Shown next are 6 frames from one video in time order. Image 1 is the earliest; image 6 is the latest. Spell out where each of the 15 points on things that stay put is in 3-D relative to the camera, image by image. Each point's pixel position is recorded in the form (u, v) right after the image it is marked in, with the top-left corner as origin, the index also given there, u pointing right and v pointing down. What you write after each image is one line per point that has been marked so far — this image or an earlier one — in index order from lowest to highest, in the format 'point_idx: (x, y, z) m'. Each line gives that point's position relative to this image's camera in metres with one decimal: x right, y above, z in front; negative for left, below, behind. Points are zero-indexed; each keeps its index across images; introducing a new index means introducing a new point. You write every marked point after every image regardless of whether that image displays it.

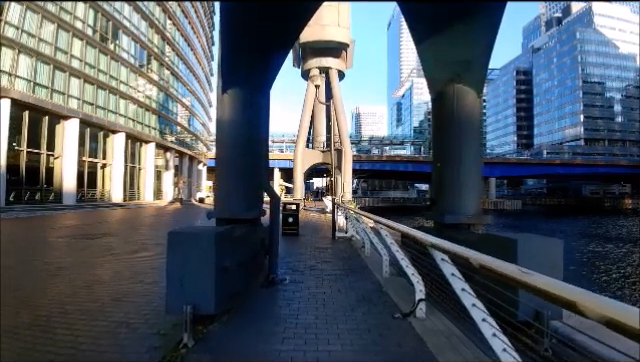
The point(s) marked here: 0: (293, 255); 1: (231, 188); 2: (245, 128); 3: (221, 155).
0: (-0.5, -1.5, +8.8) m
1: (-1.2, -0.1, +5.6) m
2: (-1.0, +0.7, +5.6) m
3: (-1.3, +0.3, +5.5) m
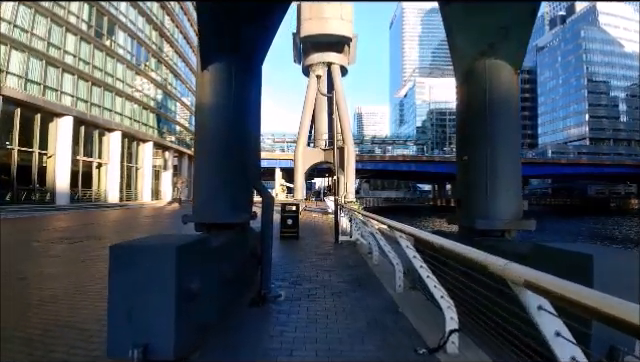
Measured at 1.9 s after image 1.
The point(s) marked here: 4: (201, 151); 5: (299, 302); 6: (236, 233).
0: (-0.5, -1.5, +7.9) m
1: (-1.1, 0.0, +4.7) m
2: (-1.0, +0.7, +4.7) m
3: (-1.3, +0.4, +4.6) m
4: (-1.3, +0.4, +4.5) m
5: (-0.3, -1.5, +5.2) m
6: (-1.0, -0.6, +4.9) m
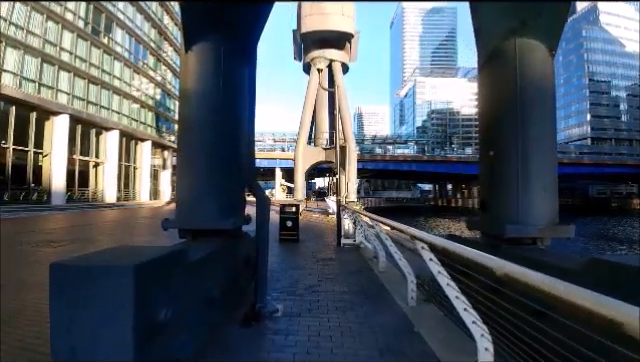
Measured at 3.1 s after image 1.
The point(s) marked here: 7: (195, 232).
0: (-0.5, -1.5, +7.4) m
1: (-1.1, 0.0, +4.2) m
2: (-0.9, +0.7, +4.2) m
3: (-1.2, +0.4, +4.1) m
4: (-1.2, +0.4, +4.0) m
5: (-0.2, -1.5, +4.7) m
6: (-0.9, -0.6, +4.4) m
7: (-1.2, -0.5, +4.4) m
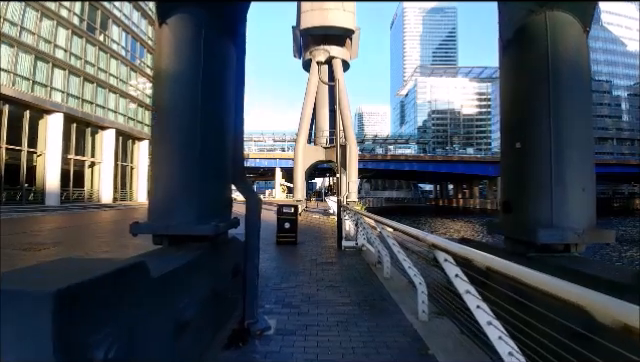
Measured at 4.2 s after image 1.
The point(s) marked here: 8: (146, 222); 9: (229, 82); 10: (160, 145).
0: (-0.5, -1.5, +6.9) m
1: (-1.1, 0.0, +3.7) m
2: (-0.9, +0.8, +3.7) m
3: (-1.3, +0.4, +3.6) m
4: (-1.3, +0.4, +3.5) m
5: (-0.2, -1.4, +4.1) m
6: (-0.9, -0.6, +3.9) m
7: (-1.2, -0.5, +3.8) m
8: (-1.4, -0.3, +3.6) m
9: (-0.8, +0.9, +4.1) m
10: (-1.3, +0.3, +3.5) m
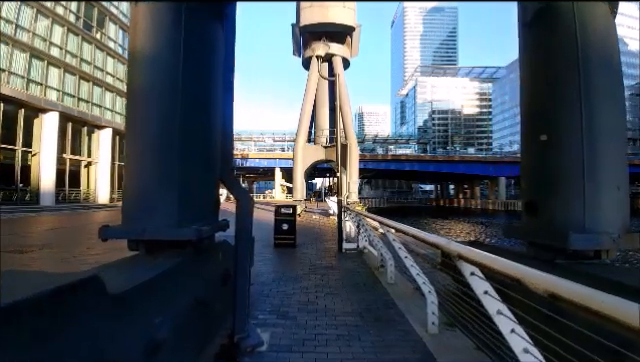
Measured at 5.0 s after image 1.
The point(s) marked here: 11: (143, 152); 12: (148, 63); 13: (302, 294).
0: (-0.5, -1.5, +6.5) m
1: (-1.1, 0.0, +3.3) m
2: (-1.0, +0.8, +3.3) m
3: (-1.3, +0.4, +3.2) m
4: (-1.3, +0.4, +3.1) m
5: (-0.3, -1.4, +3.7) m
6: (-1.0, -0.6, +3.5) m
7: (-1.3, -0.5, +3.4) m
8: (-1.4, -0.3, +3.2) m
9: (-0.8, +0.9, +3.7) m
10: (-1.3, +0.3, +3.2) m
11: (-1.2, +0.2, +3.2) m
12: (-1.2, +0.8, +3.1) m
13: (-0.2, -1.5, +5.9) m
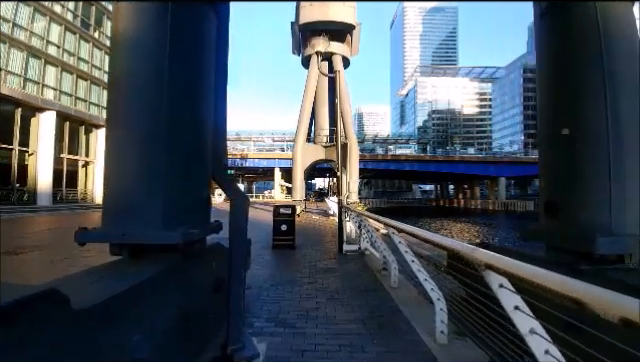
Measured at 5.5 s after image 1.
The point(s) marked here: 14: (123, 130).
0: (-0.5, -1.5, +6.3) m
1: (-1.1, 0.0, +3.0) m
2: (-0.9, +0.8, +3.1) m
3: (-1.3, +0.4, +2.9) m
4: (-1.3, +0.4, +2.9) m
5: (-0.2, -1.4, +3.5) m
6: (-1.0, -0.6, +3.2) m
7: (-1.3, -0.5, +3.2) m
8: (-1.4, -0.3, +3.0) m
9: (-0.8, +0.9, +3.5) m
10: (-1.3, +0.3, +2.9) m
11: (-1.2, +0.2, +3.0) m
12: (-1.2, +0.8, +2.9) m
13: (-0.2, -1.4, +5.6) m
14: (-1.2, +0.3, +2.9) m
